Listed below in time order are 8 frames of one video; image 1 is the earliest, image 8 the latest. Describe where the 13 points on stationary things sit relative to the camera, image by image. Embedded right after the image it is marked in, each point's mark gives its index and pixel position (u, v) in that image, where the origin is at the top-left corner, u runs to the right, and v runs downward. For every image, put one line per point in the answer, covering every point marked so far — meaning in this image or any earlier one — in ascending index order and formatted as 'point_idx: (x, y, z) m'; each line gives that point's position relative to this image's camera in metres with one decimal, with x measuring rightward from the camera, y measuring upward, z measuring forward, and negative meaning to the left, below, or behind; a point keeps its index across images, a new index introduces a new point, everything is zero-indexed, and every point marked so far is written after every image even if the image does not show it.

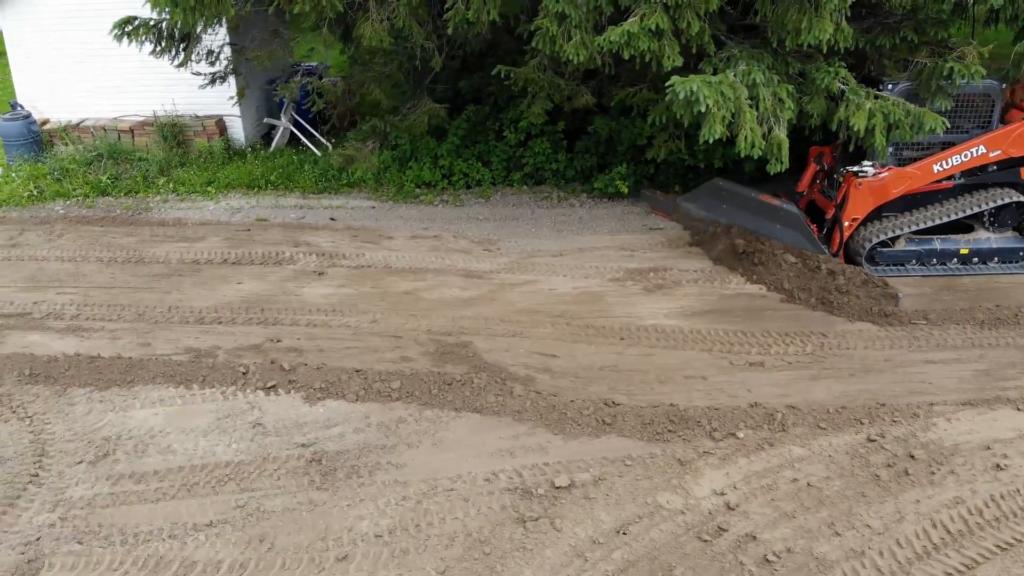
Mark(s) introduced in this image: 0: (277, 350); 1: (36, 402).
0: (-1.8, -0.5, +6.4) m
1: (-3.4, -0.8, +6.0) m
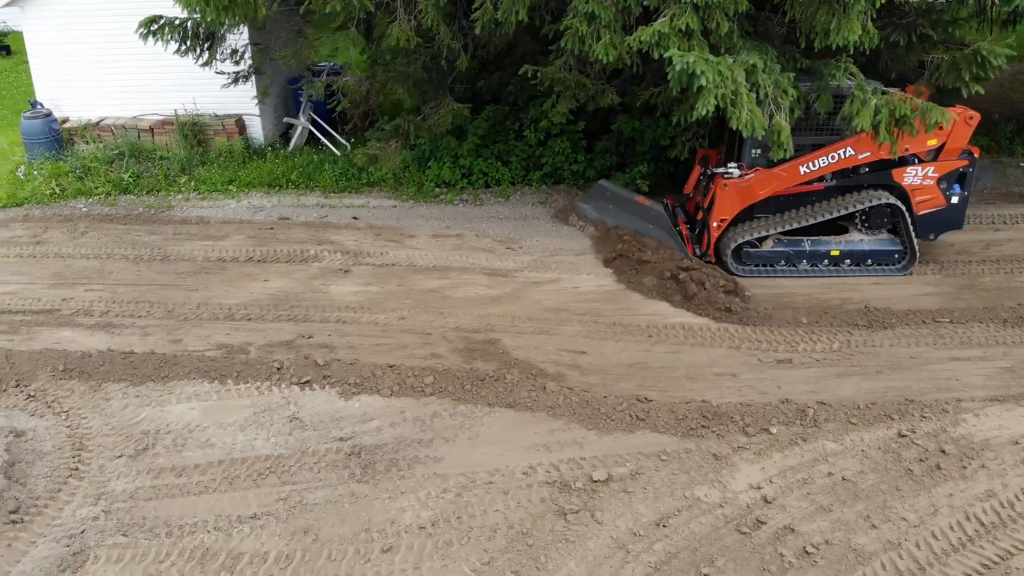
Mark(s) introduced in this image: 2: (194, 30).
0: (-1.6, -0.5, +6.5) m
1: (-3.2, -0.8, +6.0) m
2: (-3.1, +2.5, +8.2) m
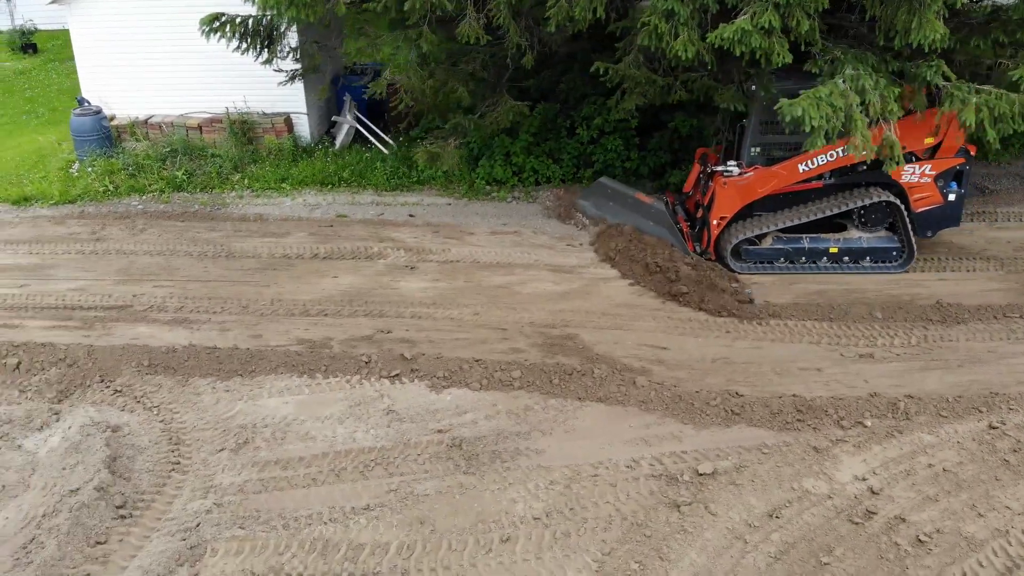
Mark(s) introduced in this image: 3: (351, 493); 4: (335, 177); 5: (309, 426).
0: (-1.0, -0.4, +6.5) m
1: (-2.5, -0.7, +6.0) m
2: (-2.5, +2.6, +8.2) m
3: (-1.0, -1.2, +4.9) m
4: (-2.0, +1.3, +9.6) m
5: (-1.4, -0.9, +5.5) m
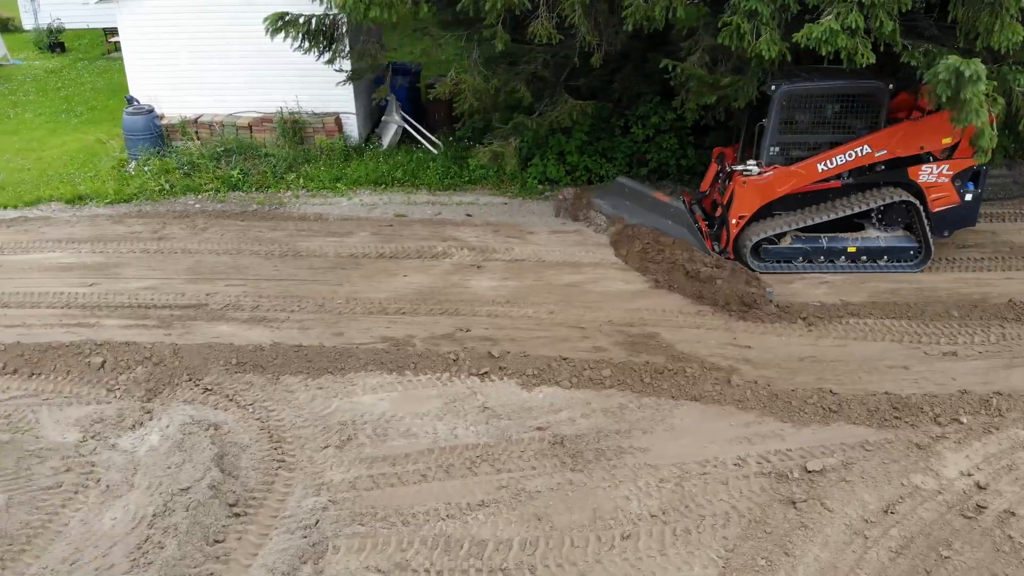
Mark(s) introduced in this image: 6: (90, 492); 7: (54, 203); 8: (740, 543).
0: (-0.3, -0.4, +6.5) m
1: (-1.9, -0.7, +6.0) m
2: (-1.9, +2.6, +8.1) m
3: (-0.3, -1.2, +4.9) m
4: (-1.4, +1.3, +9.6) m
5: (-0.7, -0.9, +5.5) m
6: (-2.6, -1.3, +5.1) m
7: (-4.9, +0.9, +8.9) m
8: (+1.3, -1.4, +4.6) m
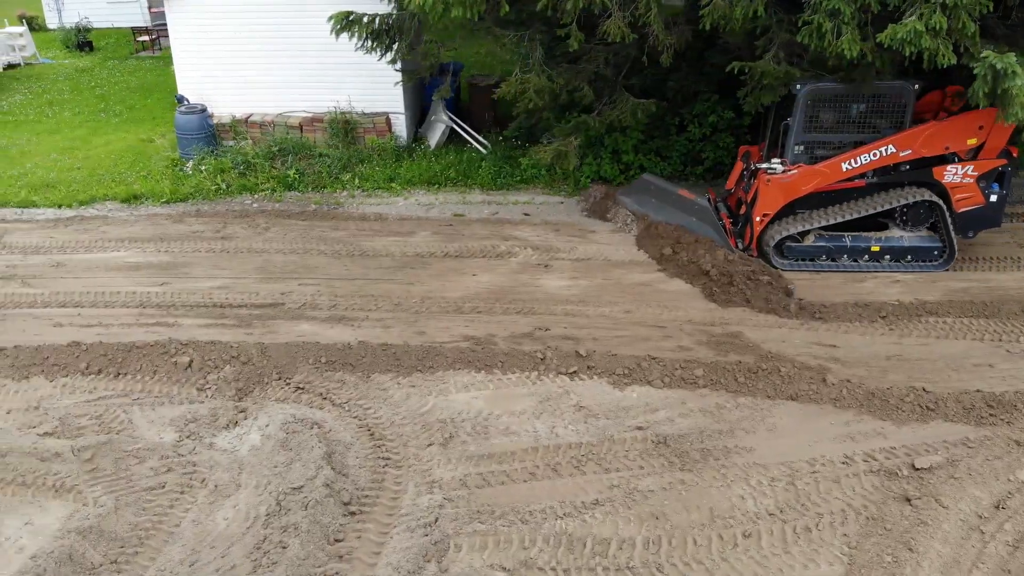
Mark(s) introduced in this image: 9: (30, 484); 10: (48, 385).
0: (+0.3, -0.4, +6.5) m
1: (-1.2, -0.7, +5.9) m
2: (-1.2, +2.6, +8.1) m
3: (+0.4, -1.2, +4.9) m
4: (-0.8, +1.3, +9.5) m
5: (0.0, -0.9, +5.5) m
6: (-1.9, -1.2, +5.1) m
7: (-4.3, +0.9, +8.8) m
8: (+1.9, -1.4, +4.6) m
9: (-3.0, -1.2, +5.1) m
10: (-3.4, -0.7, +6.0) m
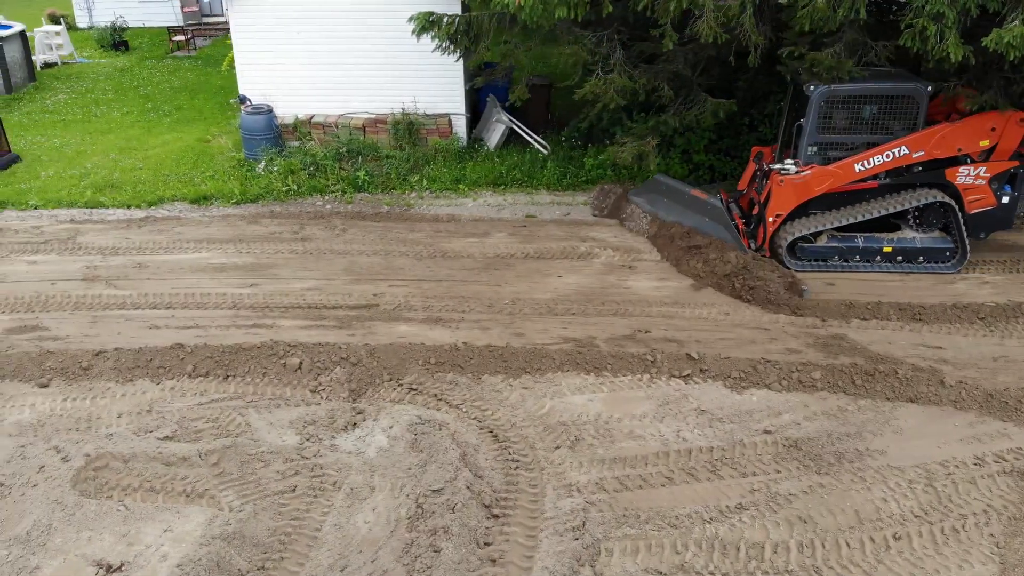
0: (+1.1, -0.4, +6.4) m
1: (-0.4, -0.7, +5.9) m
2: (-0.4, +2.6, +8.1) m
3: (+1.2, -1.2, +4.9) m
4: (-0.1, +1.3, +9.5) m
5: (+0.8, -0.9, +5.4) m
6: (-1.1, -1.3, +5.0) m
7: (-3.5, +0.9, +8.7) m
8: (+2.8, -1.4, +4.6) m
9: (-2.1, -1.2, +5.0) m
10: (-2.5, -0.7, +5.9) m
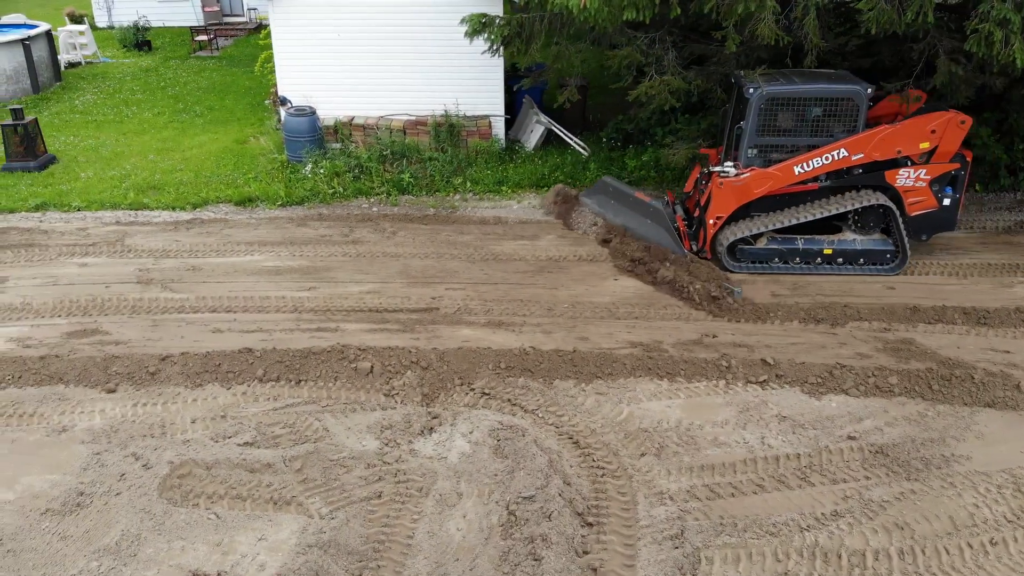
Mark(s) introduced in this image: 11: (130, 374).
0: (+1.7, -0.4, +6.4) m
1: (+0.1, -0.8, +5.8) m
2: (+0.1, +2.5, +8.0) m
3: (+1.8, -1.2, +4.9) m
4: (+0.4, +1.2, +9.5) m
5: (+1.3, -0.9, +5.4) m
6: (-0.6, -1.3, +5.0) m
7: (-3.0, +0.9, +8.6) m
8: (+3.3, -1.4, +4.6) m
9: (-1.6, -1.2, +4.9) m
10: (-2.0, -0.7, +5.8) m
11: (-2.8, -0.6, +6.1) m
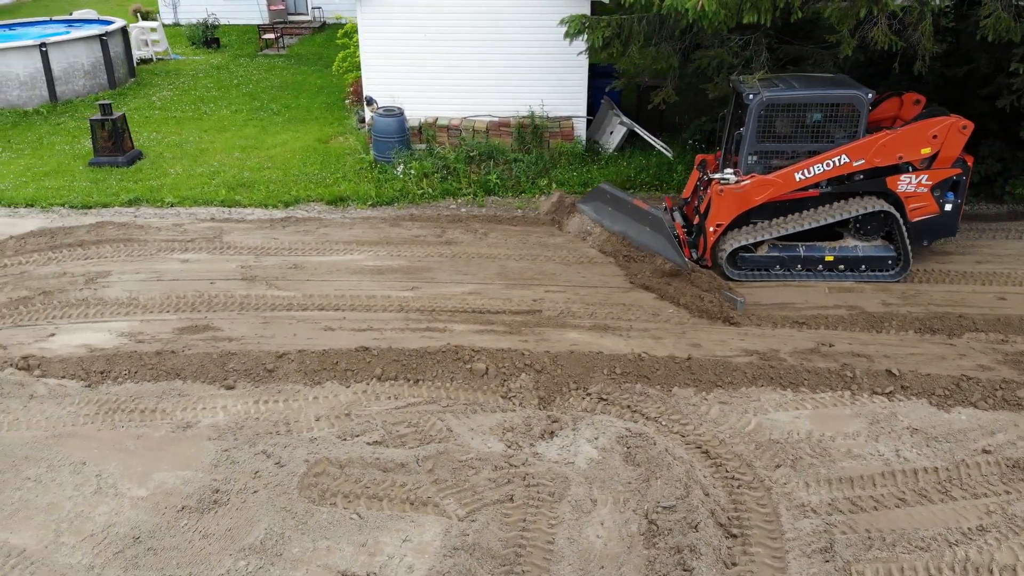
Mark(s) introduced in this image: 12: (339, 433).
0: (+2.5, -0.5, +6.3) m
1: (+1.0, -0.8, +5.8) m
2: (+1.0, +2.5, +8.0) m
3: (+2.6, -1.3, +4.8) m
4: (+1.4, +1.2, +9.4) m
5: (+2.2, -1.0, +5.3) m
6: (+0.3, -1.3, +4.9) m
7: (-2.1, +0.9, +8.7) m
8: (+4.1, -1.5, +4.5) m
9: (-0.8, -1.2, +4.9) m
10: (-1.2, -0.7, +5.8) m
11: (-1.9, -0.6, +6.1) m
12: (-1.2, -1.0, +5.5) m
